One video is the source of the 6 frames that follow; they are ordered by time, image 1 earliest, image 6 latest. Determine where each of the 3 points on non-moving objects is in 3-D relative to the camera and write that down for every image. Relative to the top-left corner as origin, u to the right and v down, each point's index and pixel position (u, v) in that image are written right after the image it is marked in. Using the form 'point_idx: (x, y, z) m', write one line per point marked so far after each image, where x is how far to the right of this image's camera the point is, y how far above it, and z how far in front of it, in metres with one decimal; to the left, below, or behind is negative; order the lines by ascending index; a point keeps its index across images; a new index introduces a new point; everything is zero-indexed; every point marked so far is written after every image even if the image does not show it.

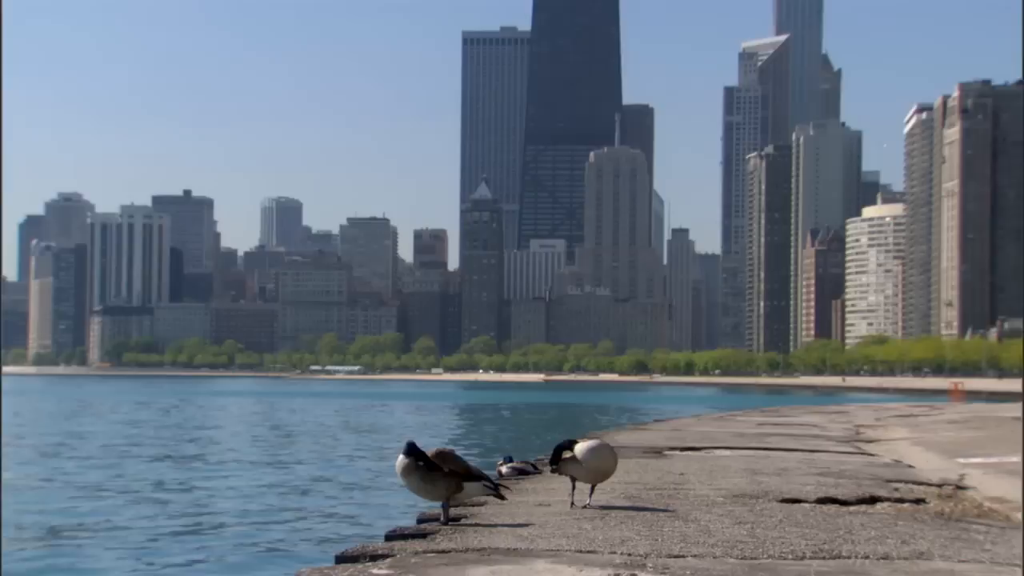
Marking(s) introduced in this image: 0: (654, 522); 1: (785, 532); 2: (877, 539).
0: (+2.5, -4.1, +19.7) m
1: (+4.6, -4.1, +19.0) m
2: (+6.0, -4.1, +18.6) m
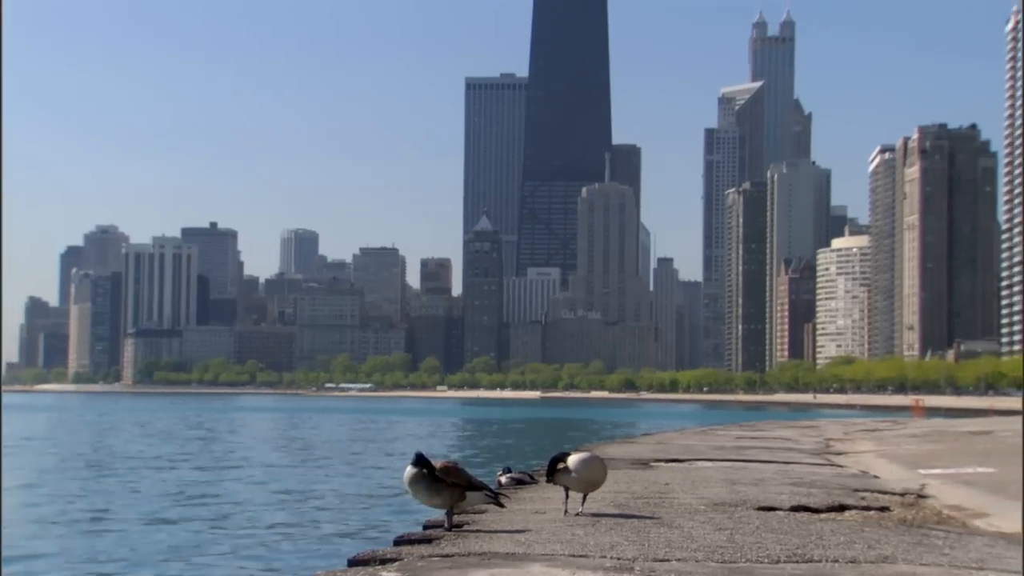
0: (+2.4, -4.5, +21.4) m
1: (+4.5, -4.6, +20.7) m
2: (+6.0, -4.6, +20.3) m
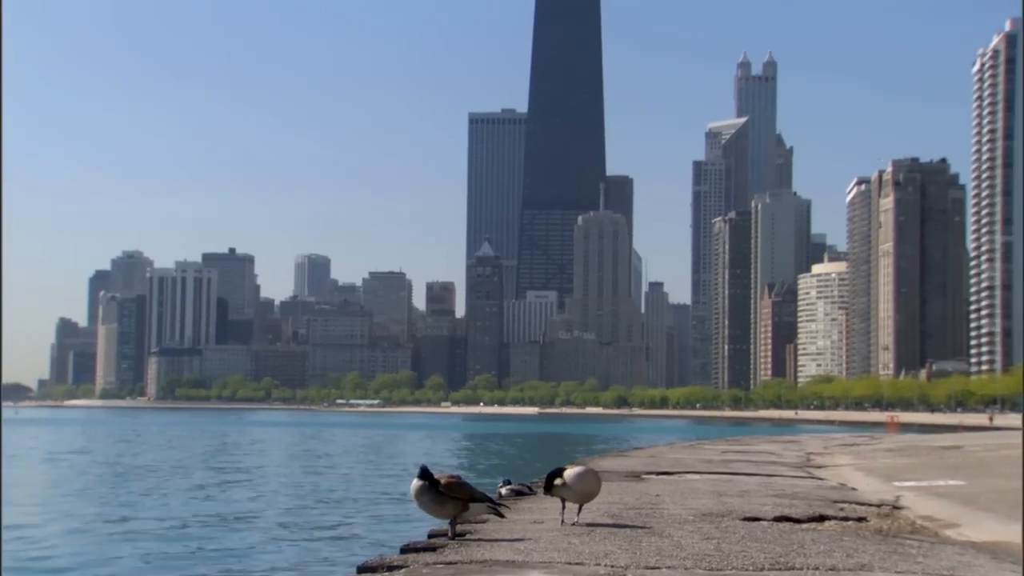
0: (+2.4, -5.0, +22.7) m
1: (+4.5, -5.0, +22.0) m
2: (+5.9, -5.0, +21.6) m
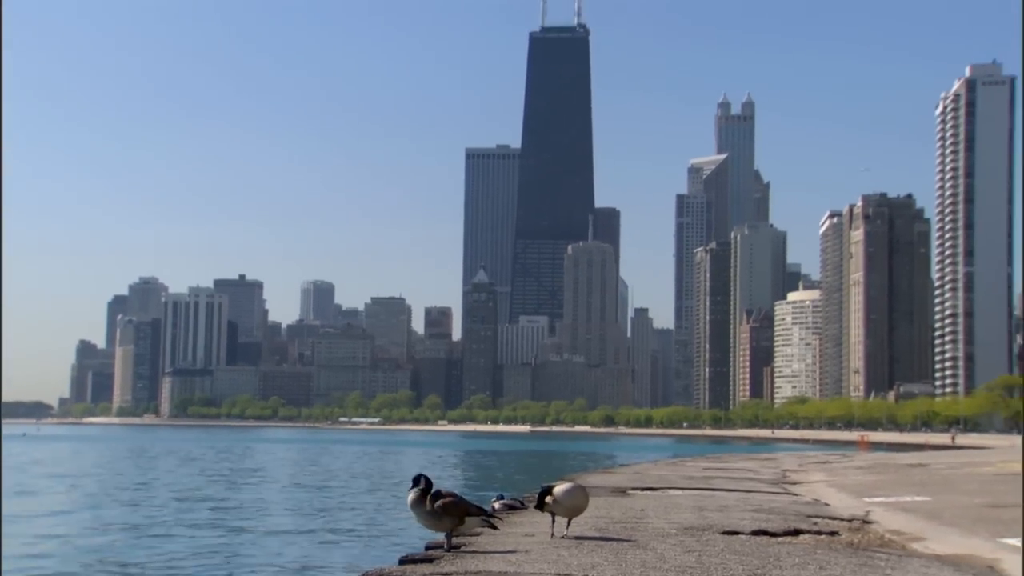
0: (+2.3, -5.5, +24.0) m
1: (+4.4, -5.6, +23.3) m
2: (+5.8, -5.6, +22.9) m
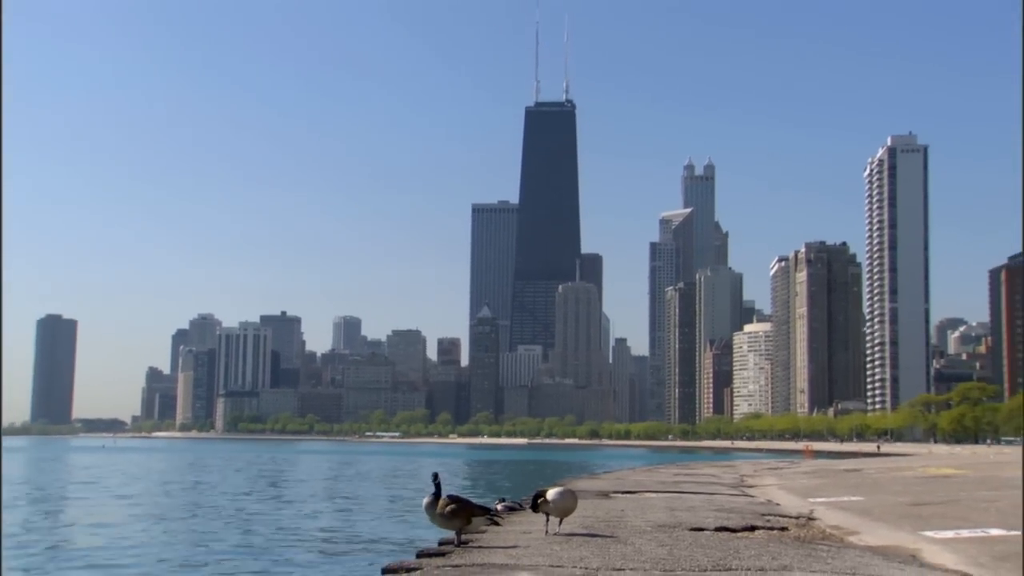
0: (+2.3, -6.4, +28.3) m
1: (+4.4, -6.4, +27.6) m
2: (+5.8, -6.4, +27.2) m
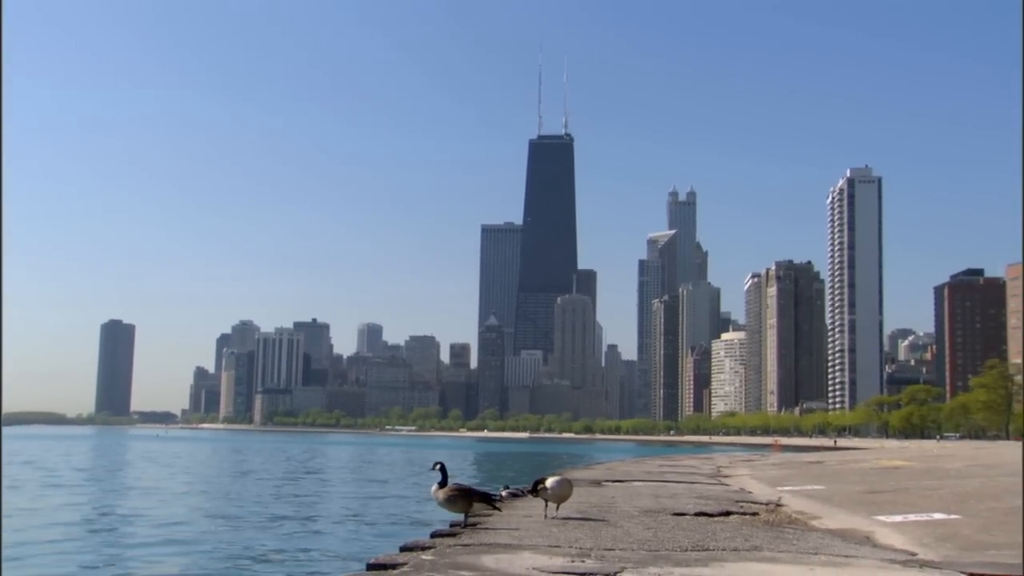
0: (+2.3, -6.7, +32.0) m
1: (+4.4, -6.7, +31.2) m
2: (+5.8, -6.7, +30.8) m
